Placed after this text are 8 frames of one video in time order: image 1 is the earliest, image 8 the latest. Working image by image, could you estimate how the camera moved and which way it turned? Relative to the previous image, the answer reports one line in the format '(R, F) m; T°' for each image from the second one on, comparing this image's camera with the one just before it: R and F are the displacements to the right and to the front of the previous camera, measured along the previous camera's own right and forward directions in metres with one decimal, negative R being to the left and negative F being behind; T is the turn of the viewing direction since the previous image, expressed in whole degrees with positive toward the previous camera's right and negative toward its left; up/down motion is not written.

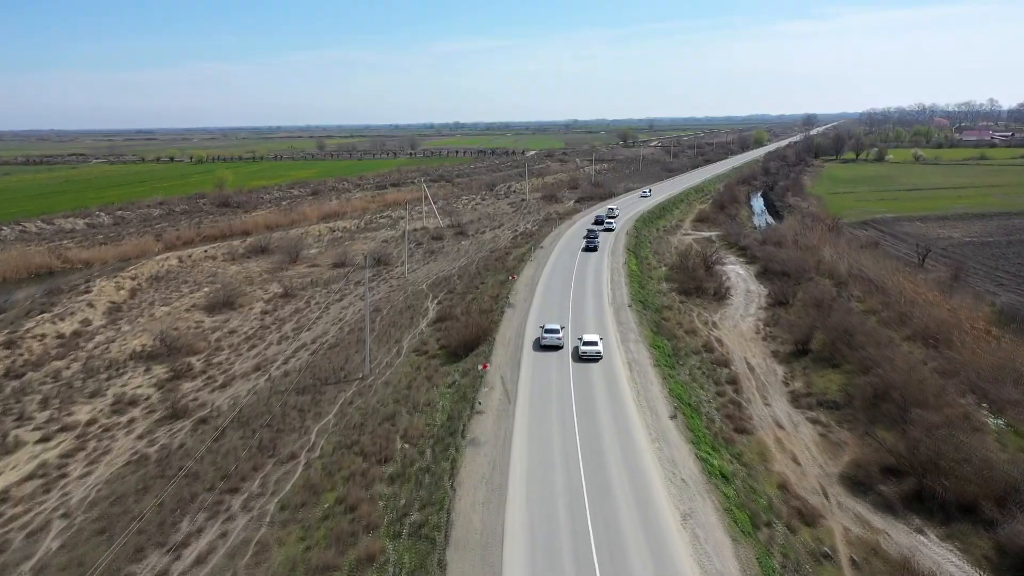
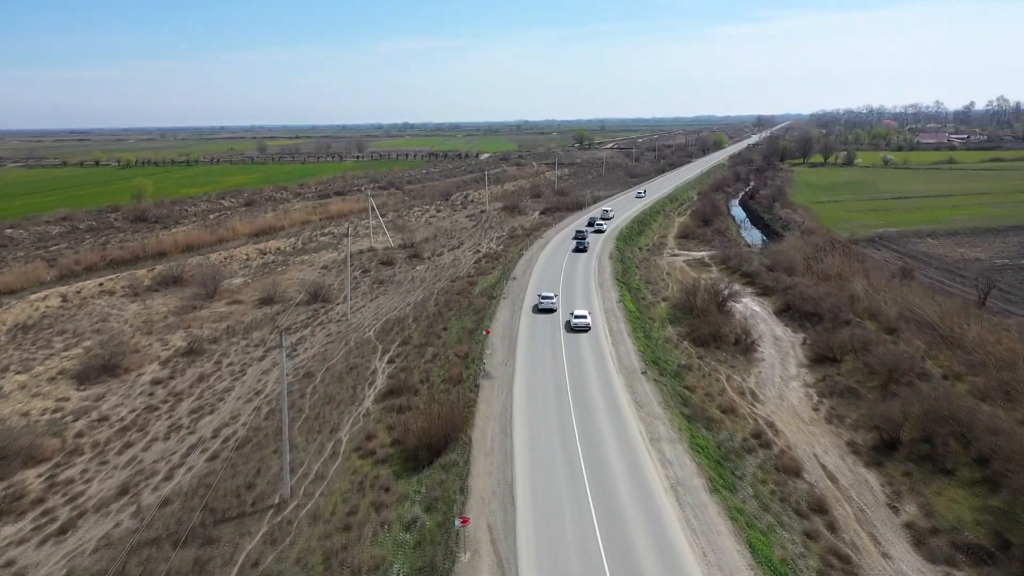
(-0.8, +8.3) m; +4°
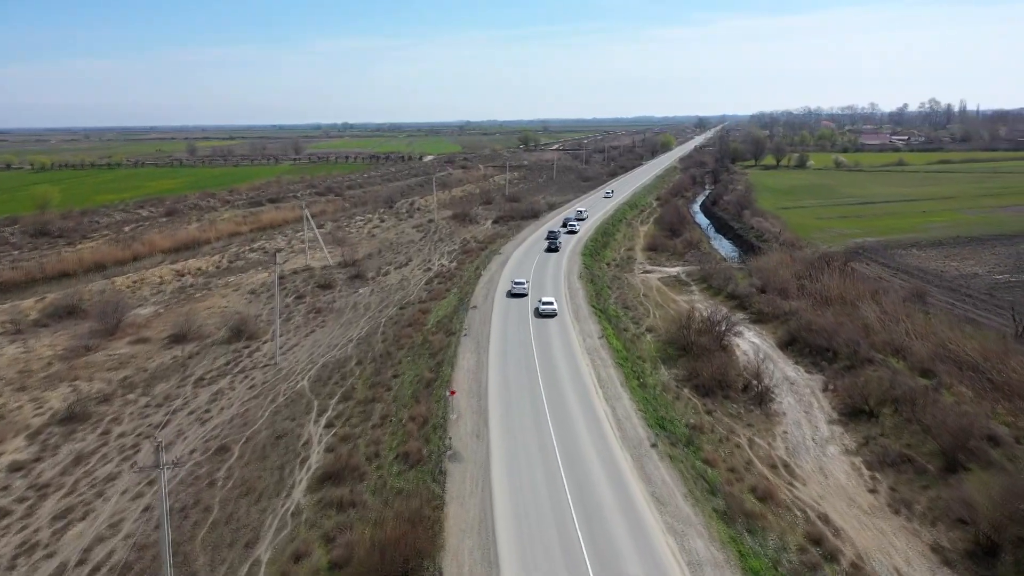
(-0.7, +5.7) m; +4°
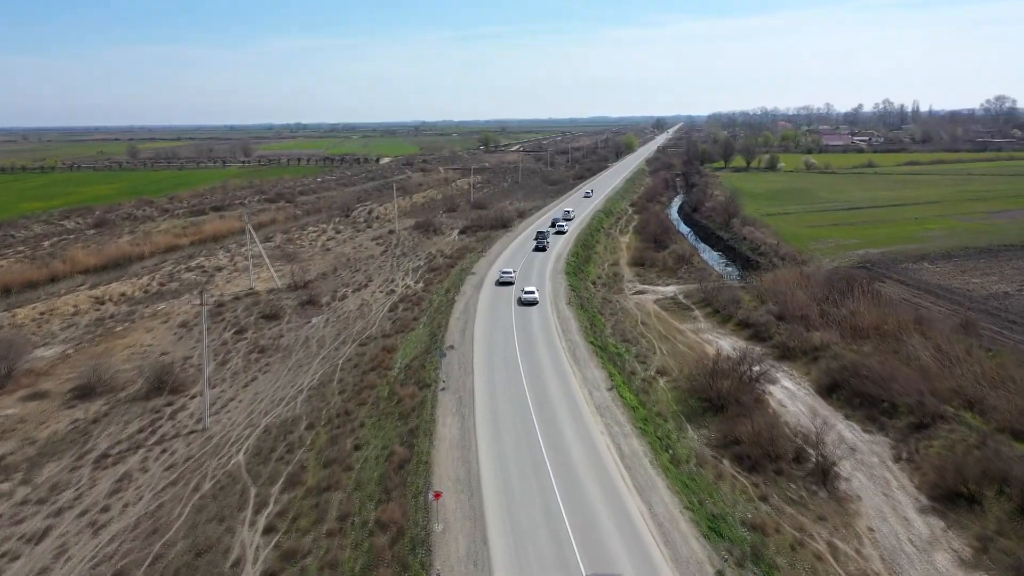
(-0.9, +5.7) m; +3°
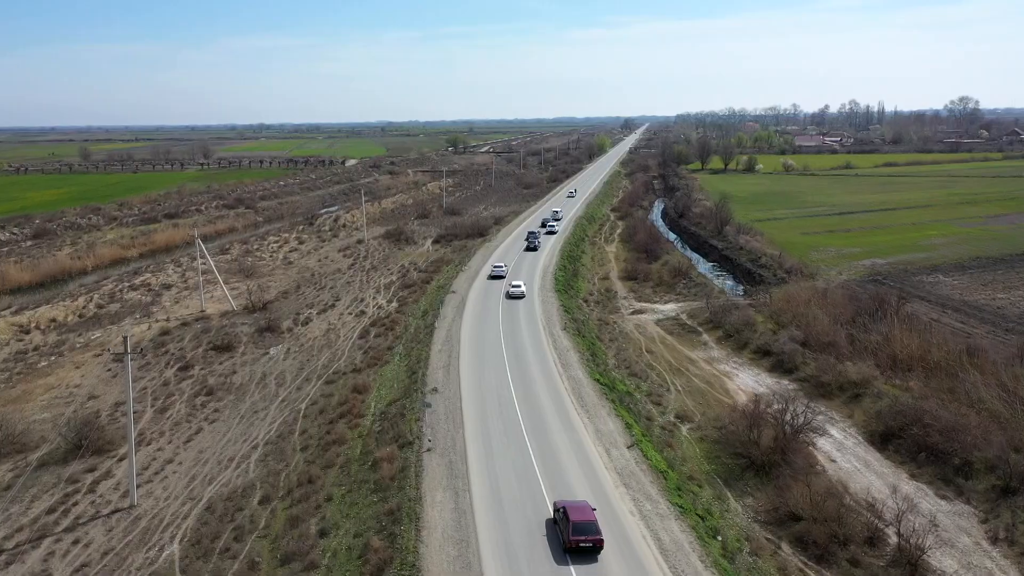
(-0.8, +4.3) m; +2°
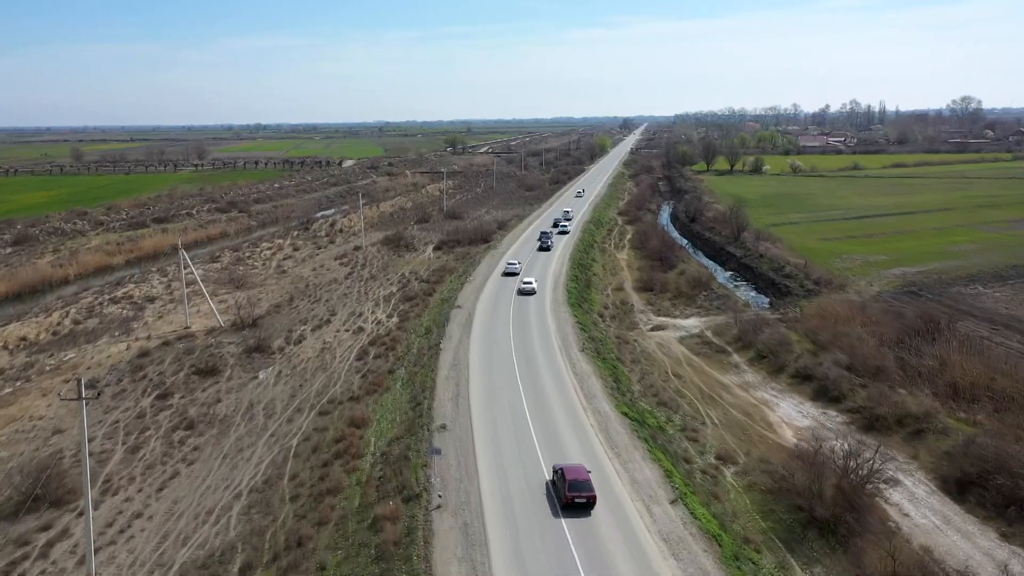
(-0.6, +2.9) m; 0°
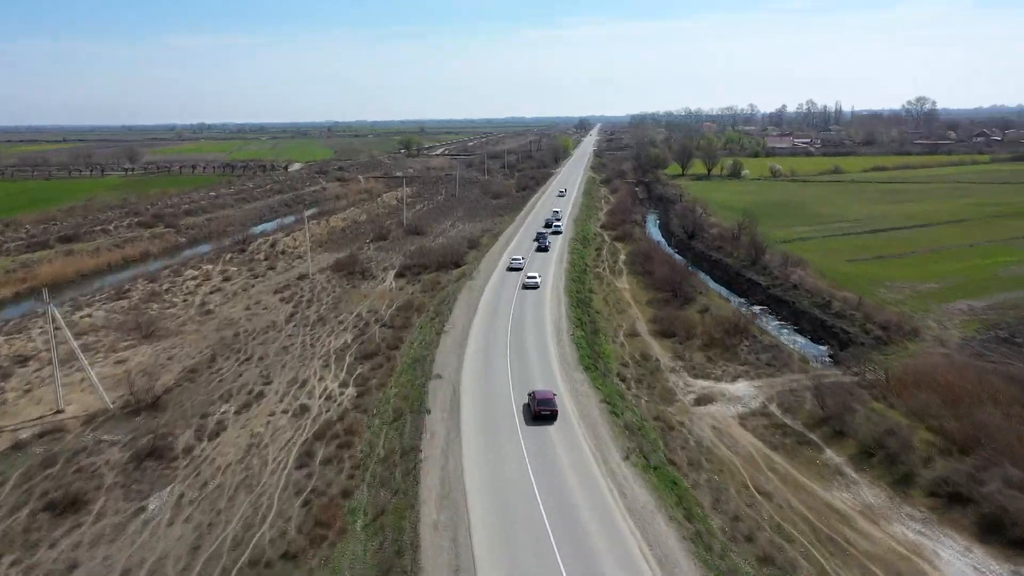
(-1.4, +9.1) m; +3°
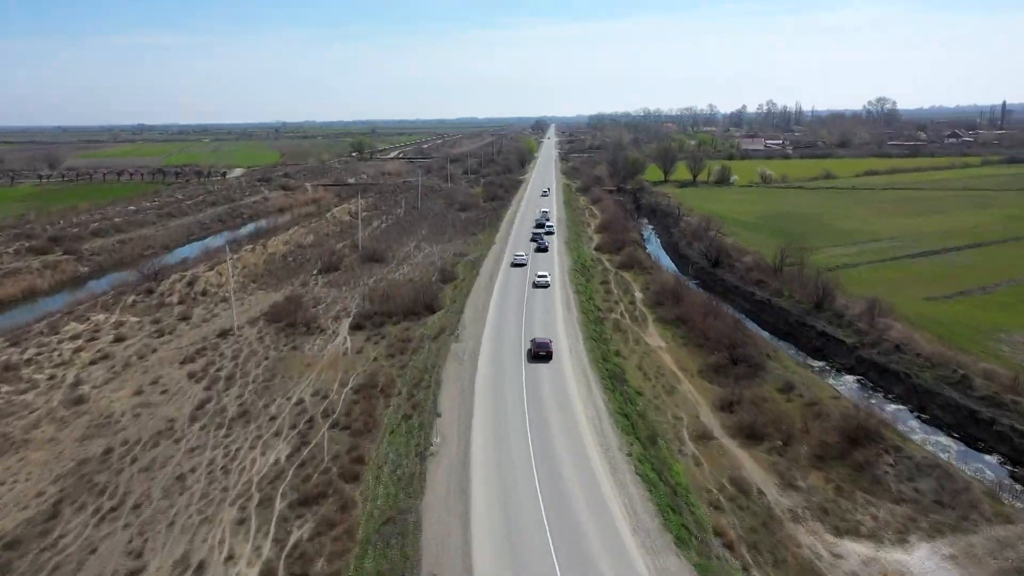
(-1.8, +11.4) m; +3°
